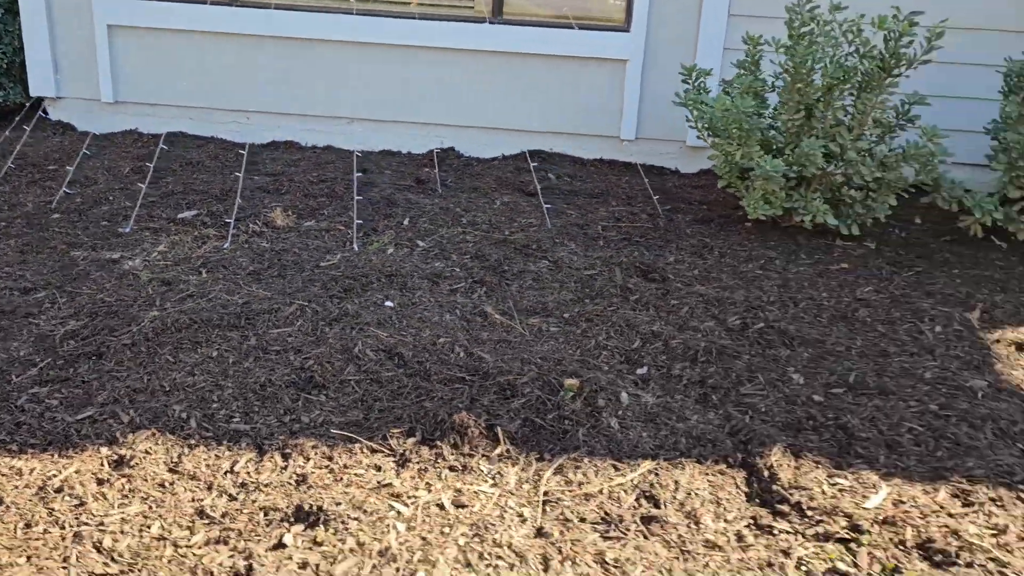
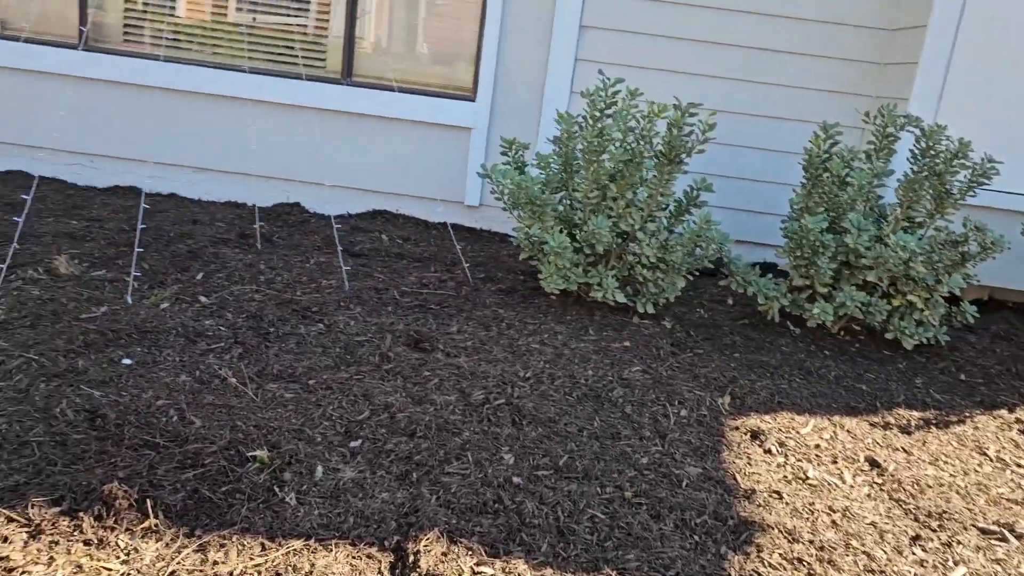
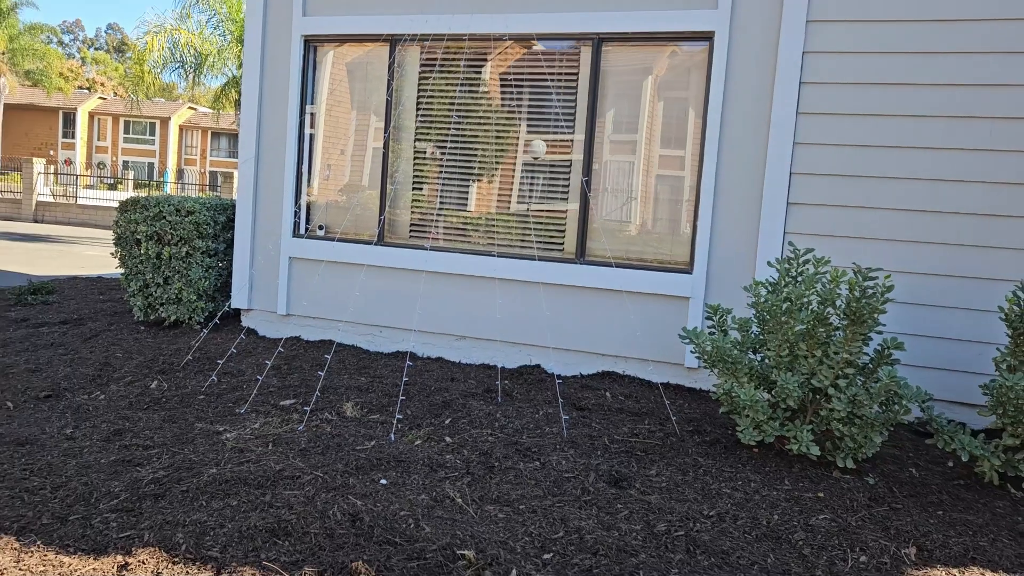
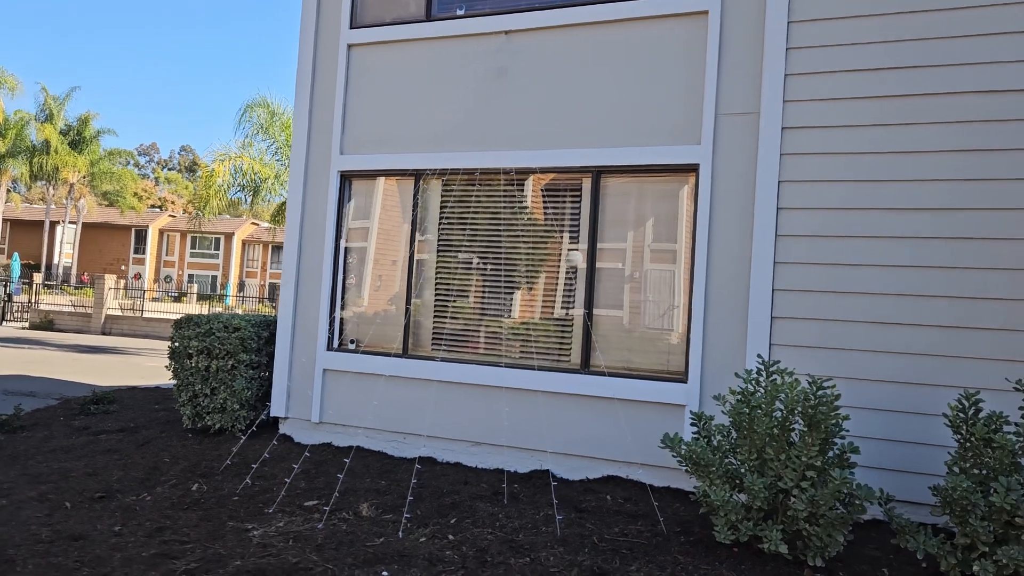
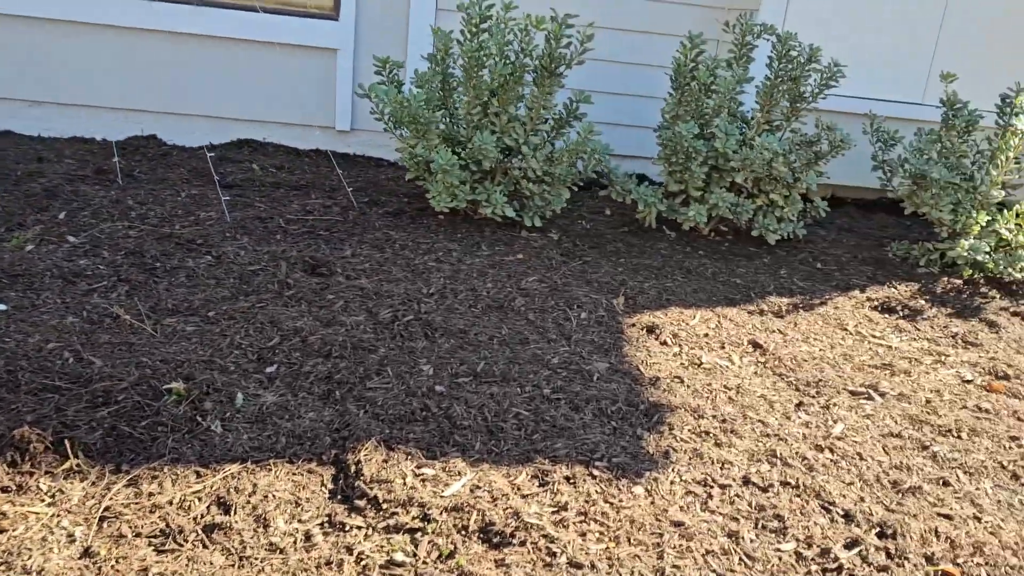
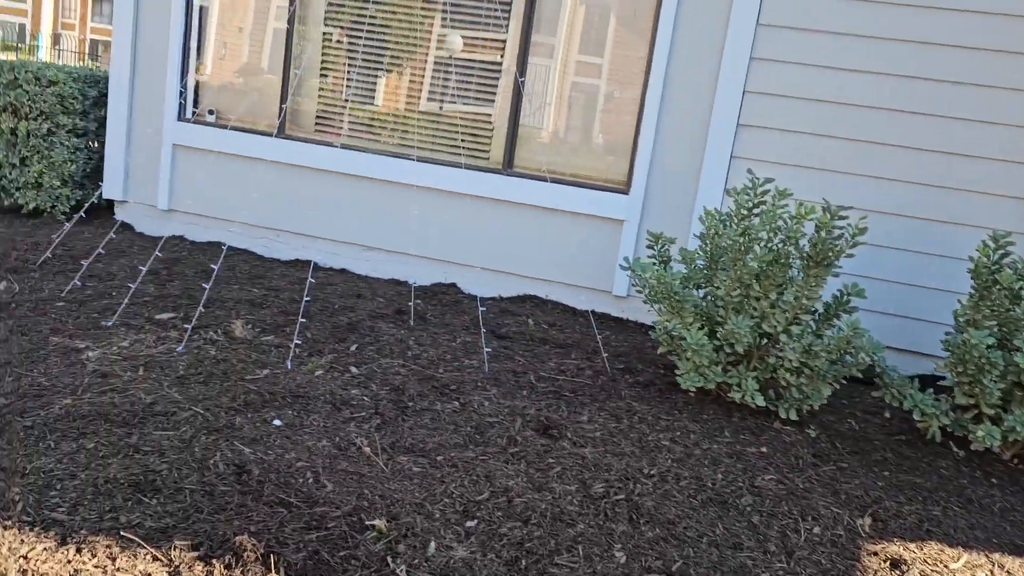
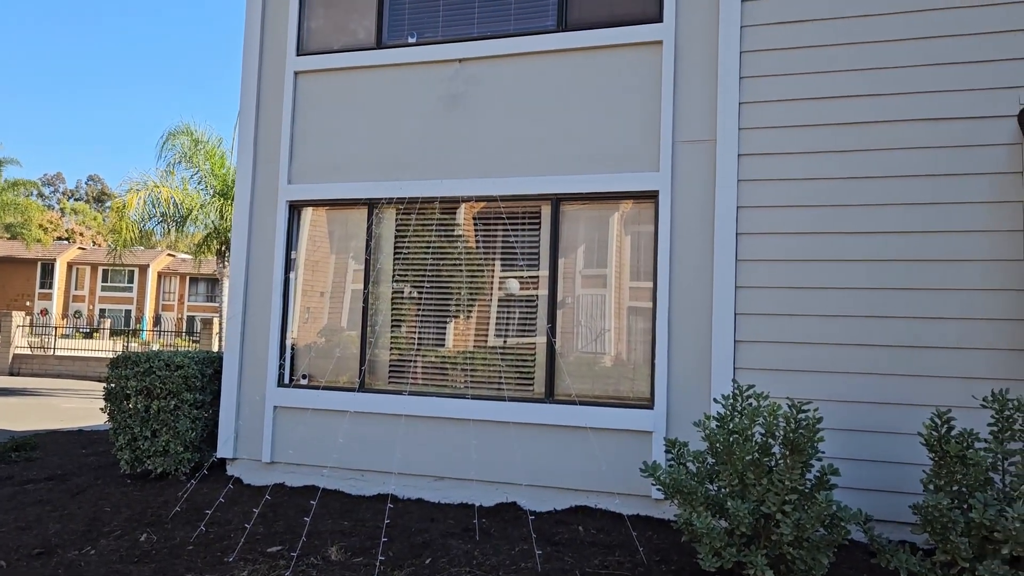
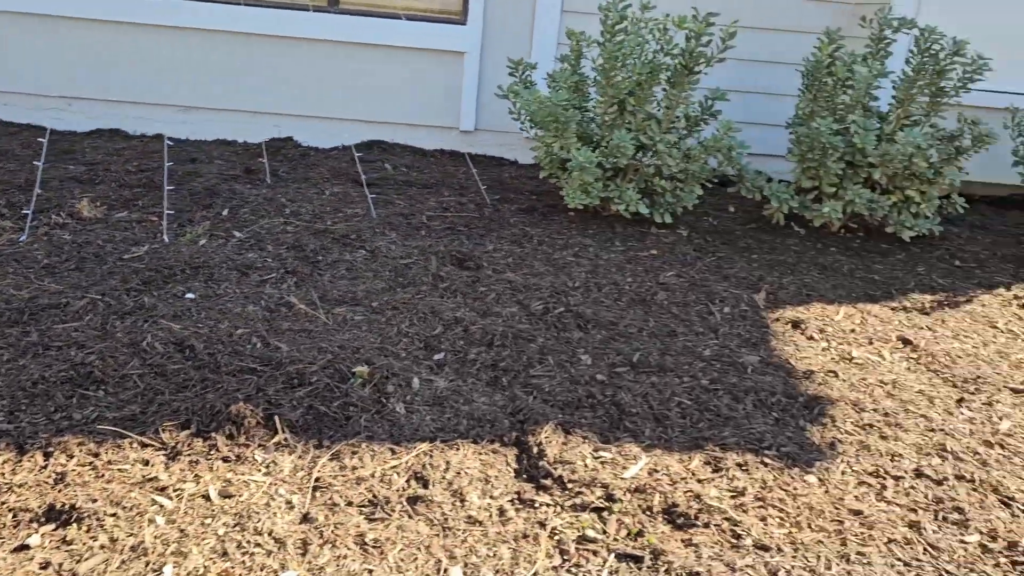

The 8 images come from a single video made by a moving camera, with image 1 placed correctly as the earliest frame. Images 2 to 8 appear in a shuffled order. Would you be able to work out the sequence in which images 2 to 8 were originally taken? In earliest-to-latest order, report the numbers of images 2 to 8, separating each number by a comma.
8, 5, 2, 6, 3, 7, 4
